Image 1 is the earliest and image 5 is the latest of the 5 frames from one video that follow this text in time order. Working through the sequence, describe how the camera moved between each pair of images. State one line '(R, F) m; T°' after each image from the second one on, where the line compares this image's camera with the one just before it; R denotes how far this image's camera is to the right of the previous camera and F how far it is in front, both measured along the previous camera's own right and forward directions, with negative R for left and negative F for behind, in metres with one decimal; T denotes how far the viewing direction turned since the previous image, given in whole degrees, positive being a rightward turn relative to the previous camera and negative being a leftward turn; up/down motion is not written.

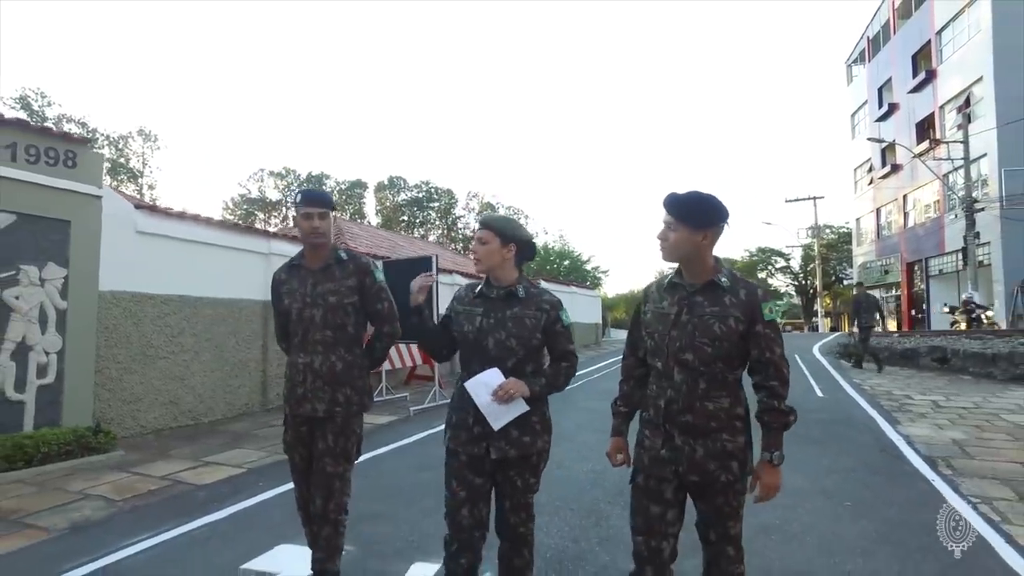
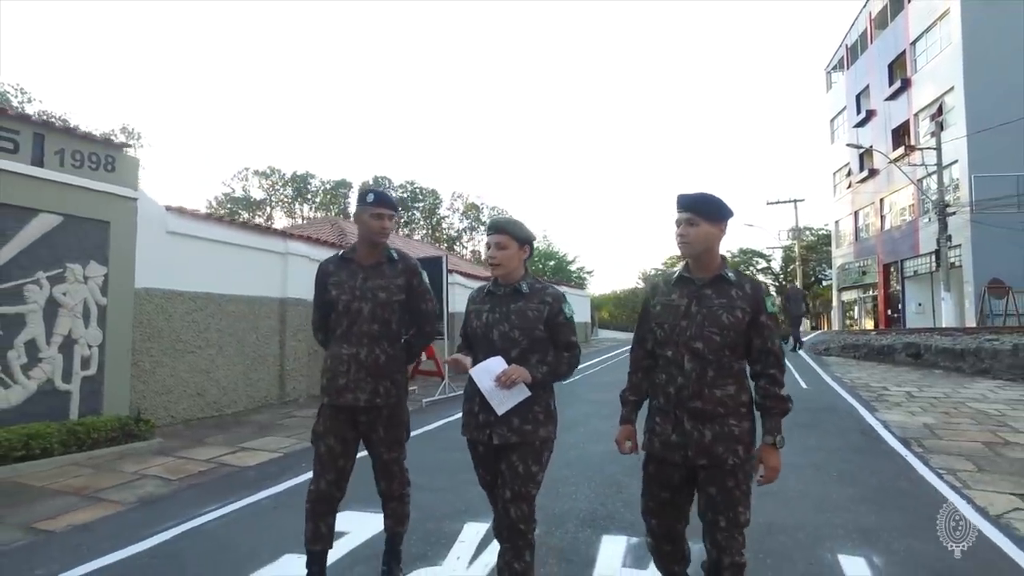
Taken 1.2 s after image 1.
(-0.4, -0.6) m; +1°
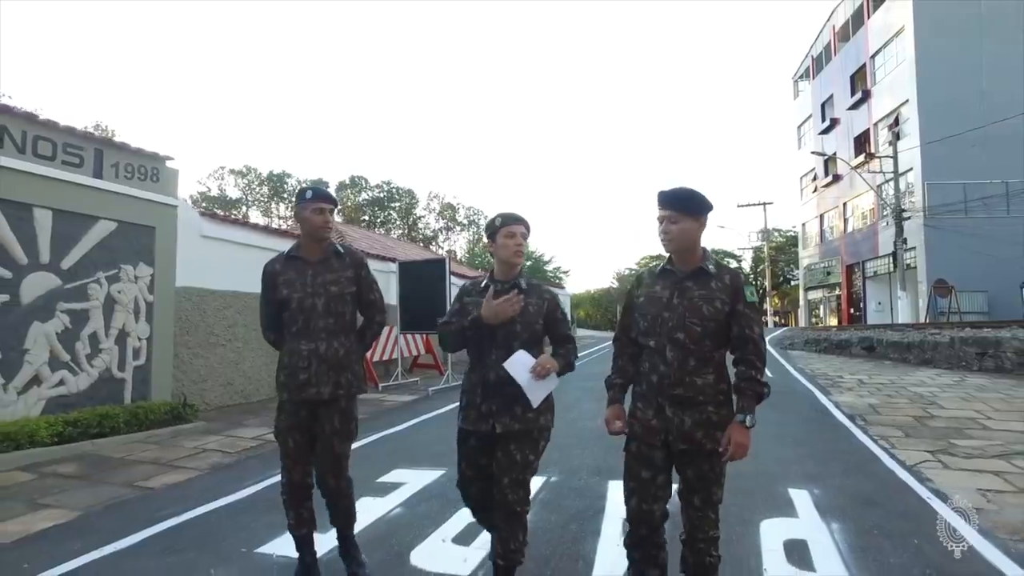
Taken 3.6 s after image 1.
(-0.4, -1.1) m; +2°
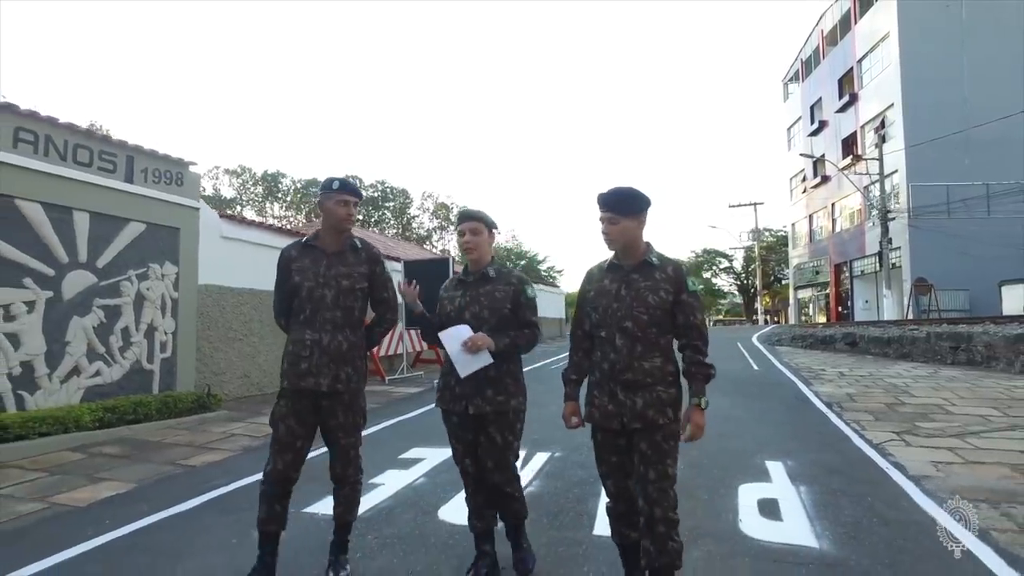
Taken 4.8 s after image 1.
(-0.1, -0.6) m; +1°
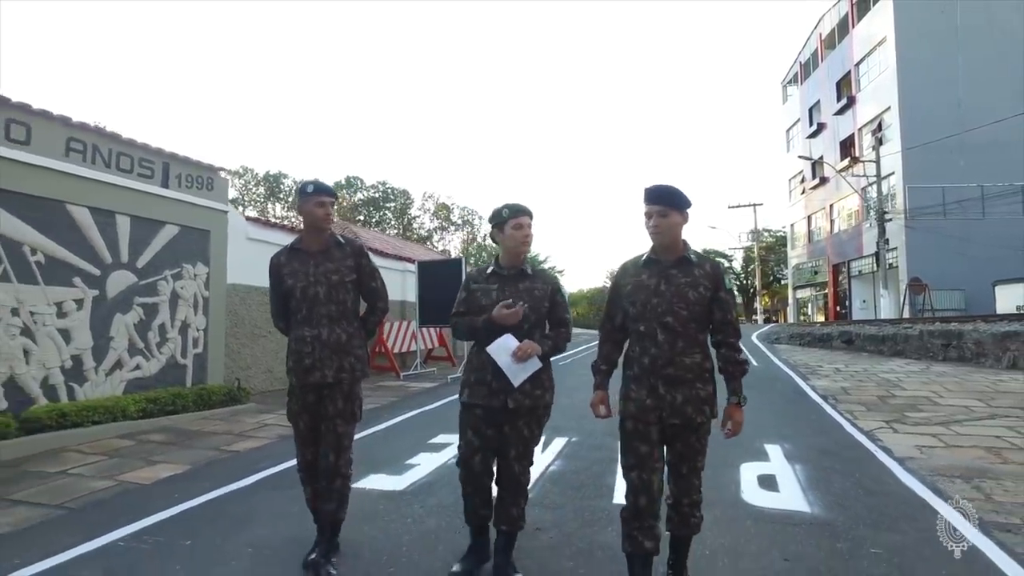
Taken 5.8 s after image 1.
(-0.2, -0.5) m; 0°
